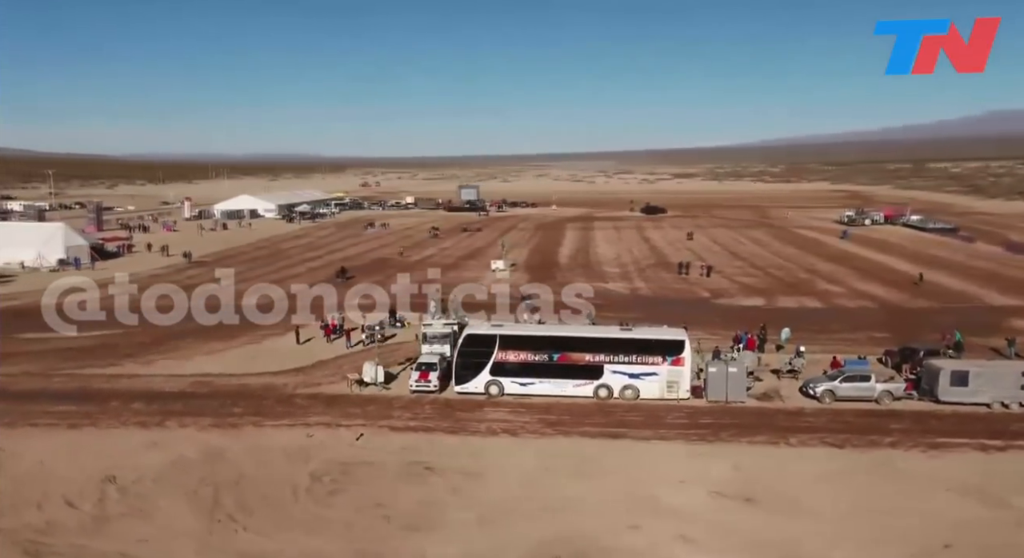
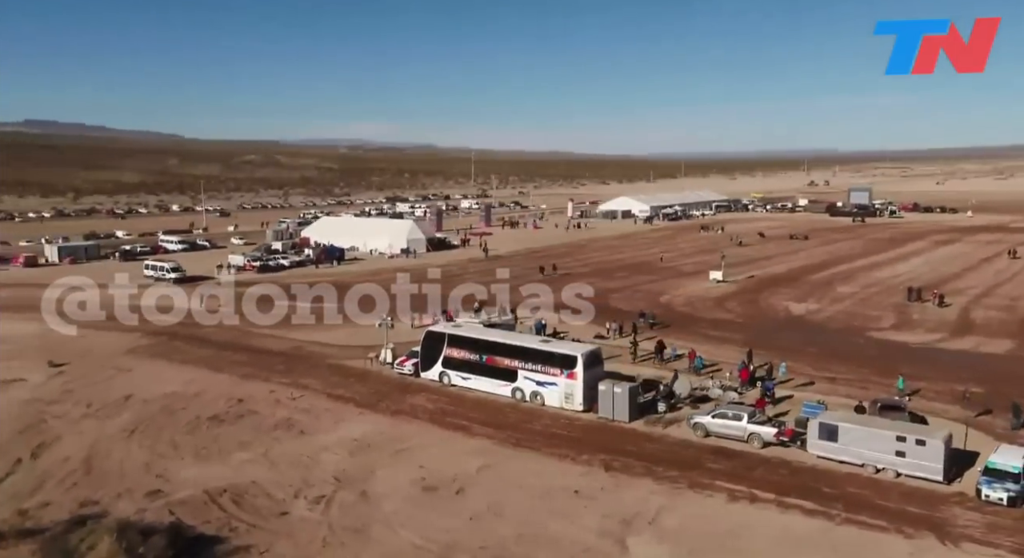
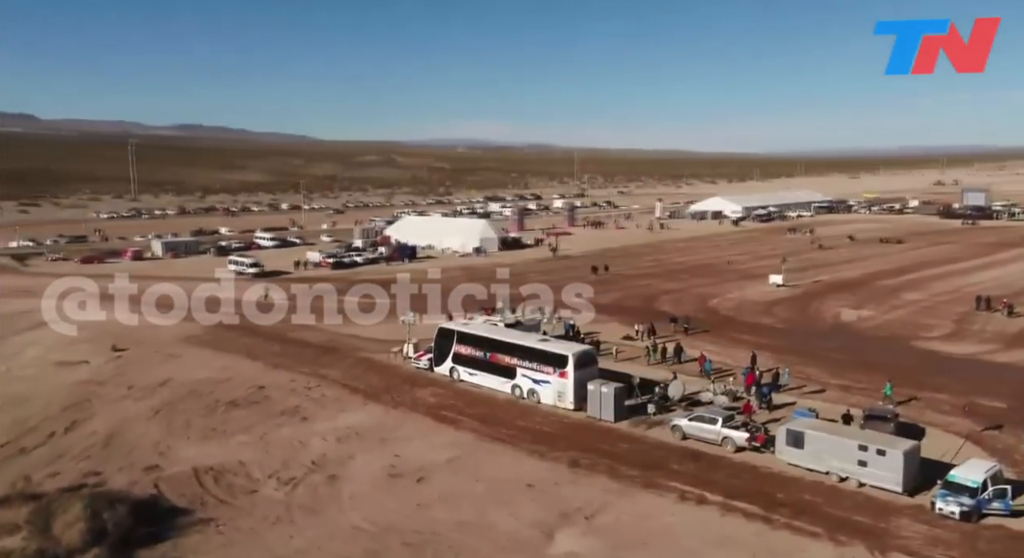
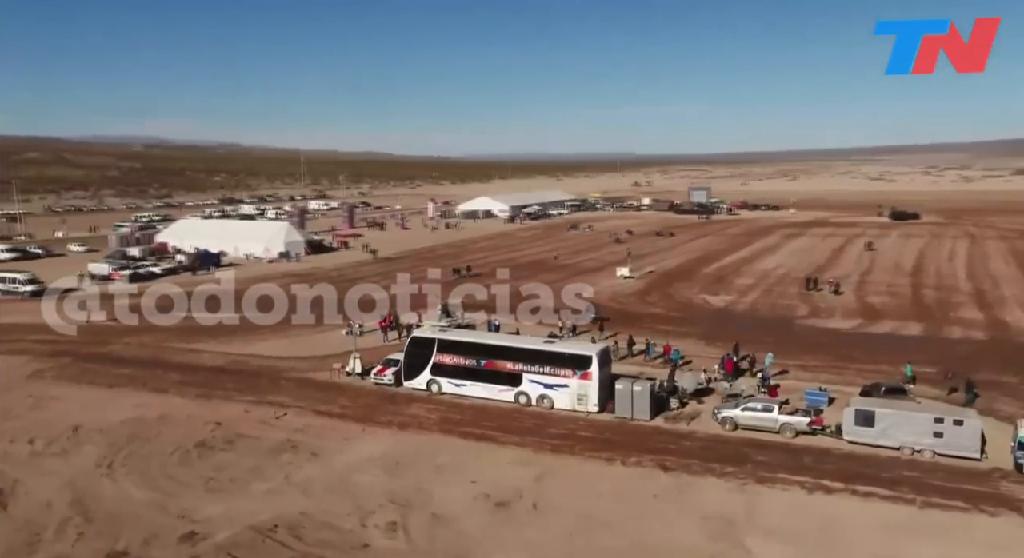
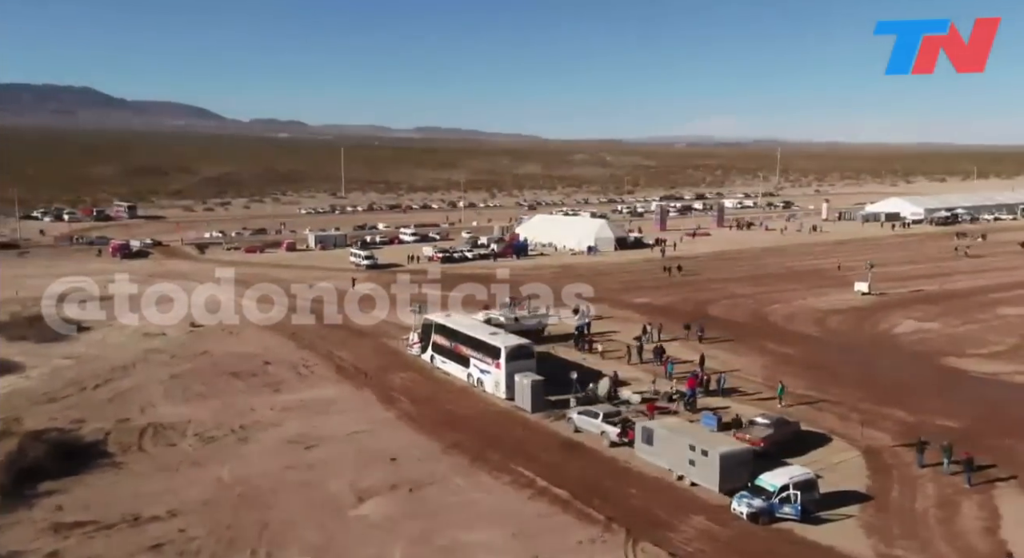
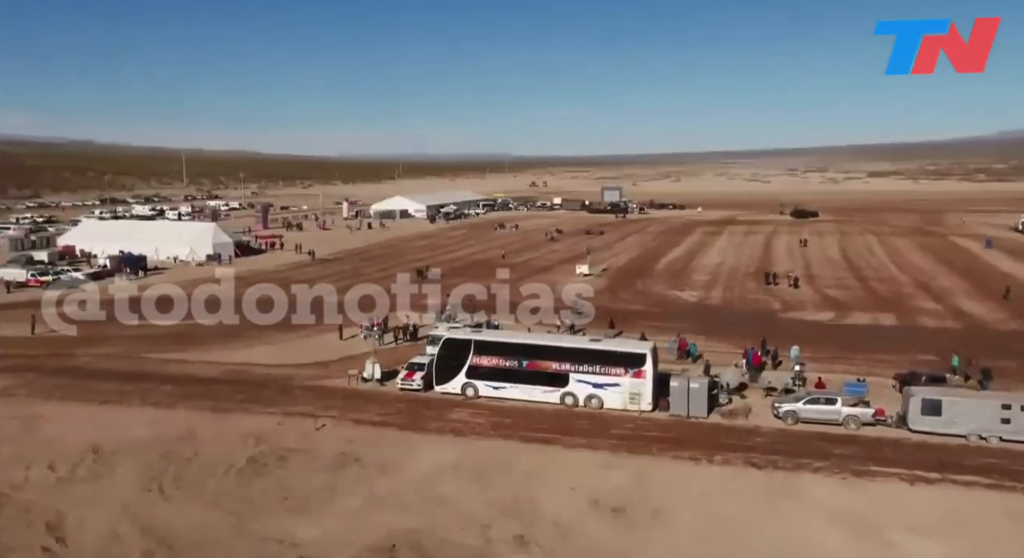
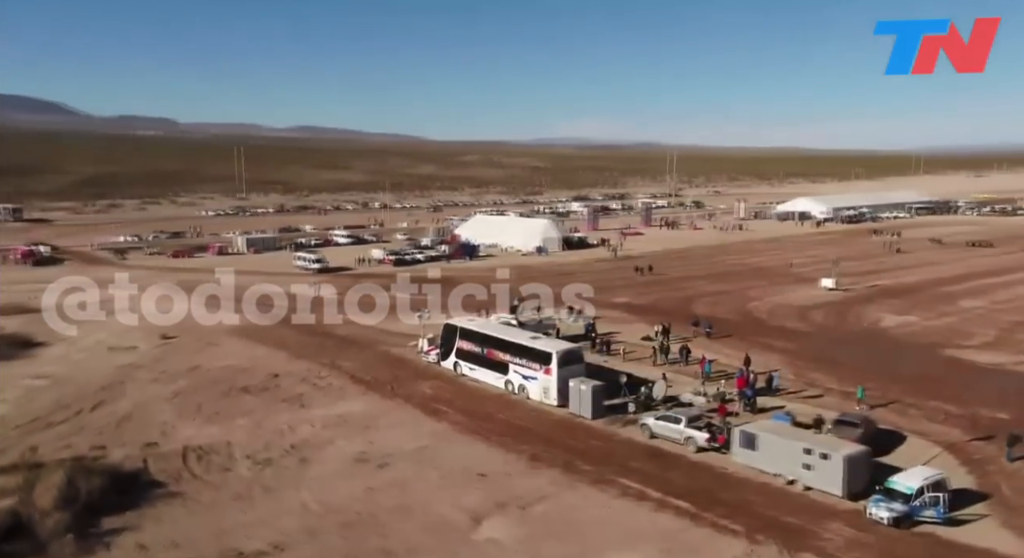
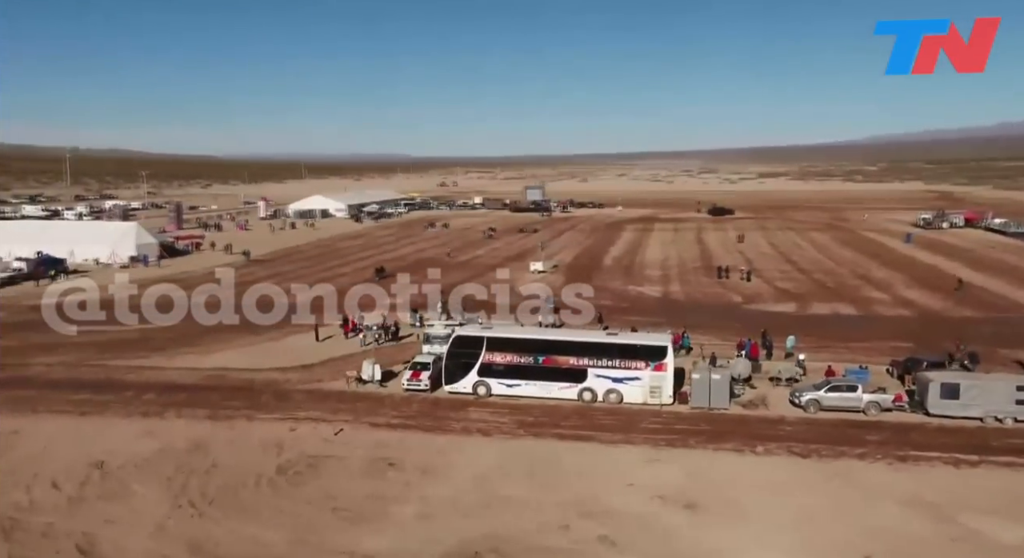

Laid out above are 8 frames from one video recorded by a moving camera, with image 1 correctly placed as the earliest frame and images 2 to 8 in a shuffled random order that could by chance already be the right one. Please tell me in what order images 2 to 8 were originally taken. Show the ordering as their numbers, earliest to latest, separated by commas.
8, 6, 4, 2, 3, 7, 5
